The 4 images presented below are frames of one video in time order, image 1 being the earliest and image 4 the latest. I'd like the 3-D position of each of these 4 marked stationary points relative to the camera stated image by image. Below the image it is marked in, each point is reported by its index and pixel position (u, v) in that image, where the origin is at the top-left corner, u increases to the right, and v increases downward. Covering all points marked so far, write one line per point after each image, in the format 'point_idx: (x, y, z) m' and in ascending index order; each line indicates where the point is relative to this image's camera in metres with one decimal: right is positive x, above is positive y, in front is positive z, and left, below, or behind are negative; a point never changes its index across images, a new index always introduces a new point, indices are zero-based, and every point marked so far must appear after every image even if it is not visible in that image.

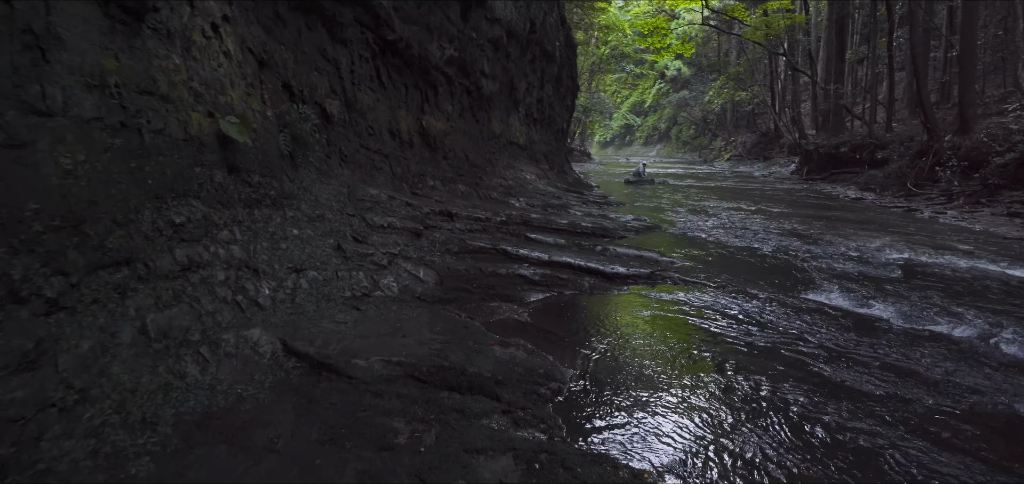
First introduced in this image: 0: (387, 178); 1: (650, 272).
0: (-1.9, +0.9, +8.6) m
1: (+1.7, -0.4, +7.1) m
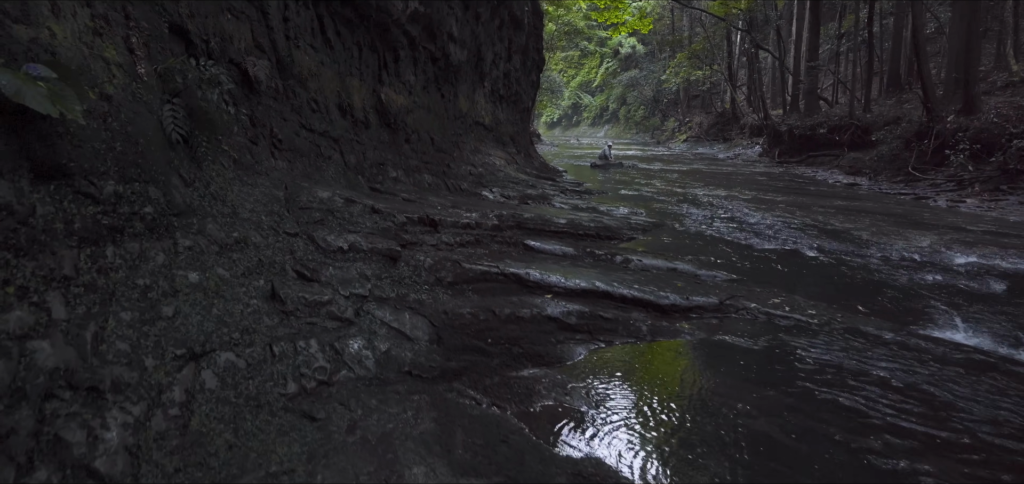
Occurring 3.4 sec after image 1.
0: (-1.9, +0.8, +6.3) m
1: (+1.9, -0.5, +5.2) m
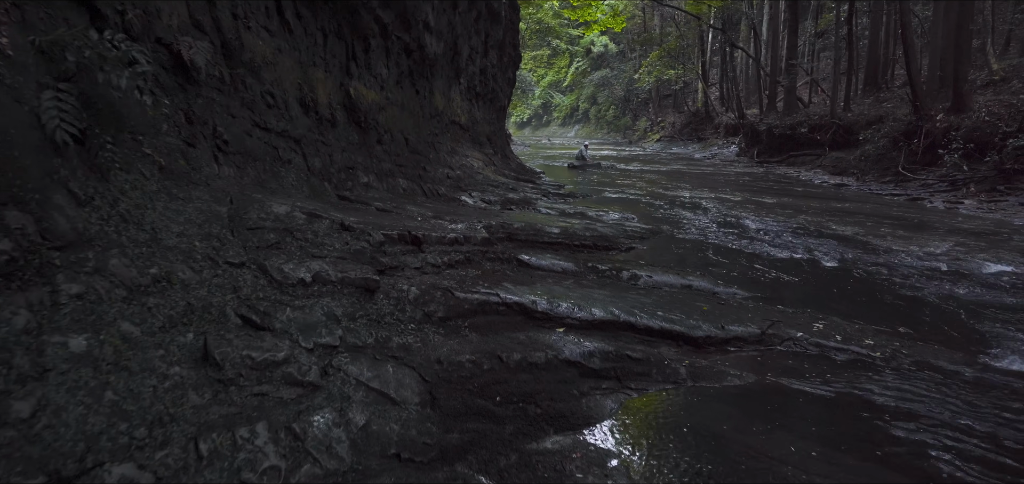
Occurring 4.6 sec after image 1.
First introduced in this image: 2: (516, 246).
0: (-1.9, +0.6, +5.3) m
1: (+1.9, -0.7, +4.4) m
2: (+0.1, 0.0, +6.5) m
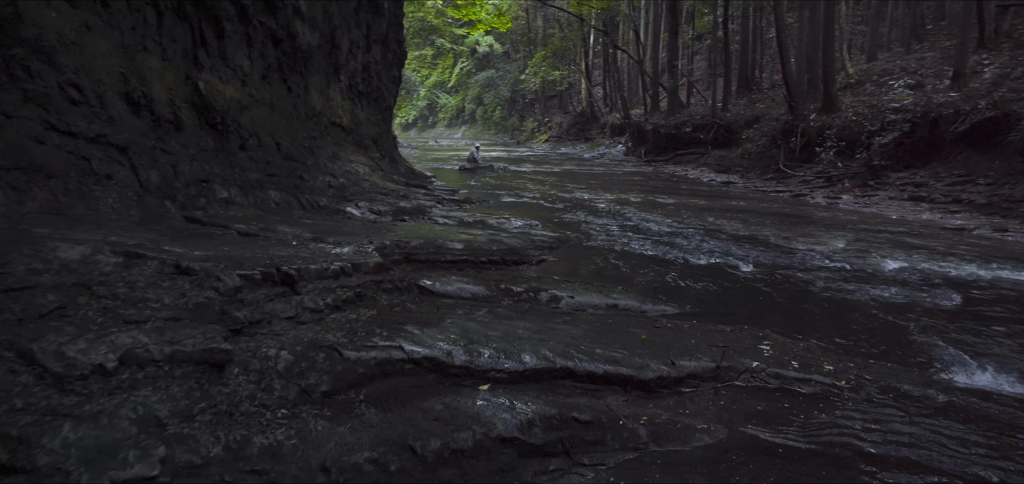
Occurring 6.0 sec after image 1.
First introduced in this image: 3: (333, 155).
0: (-2.7, +0.3, +4.0) m
1: (+1.3, -0.8, +3.8) m
2: (-0.9, -0.3, +5.5) m
3: (-3.0, +1.4, +9.6) m
